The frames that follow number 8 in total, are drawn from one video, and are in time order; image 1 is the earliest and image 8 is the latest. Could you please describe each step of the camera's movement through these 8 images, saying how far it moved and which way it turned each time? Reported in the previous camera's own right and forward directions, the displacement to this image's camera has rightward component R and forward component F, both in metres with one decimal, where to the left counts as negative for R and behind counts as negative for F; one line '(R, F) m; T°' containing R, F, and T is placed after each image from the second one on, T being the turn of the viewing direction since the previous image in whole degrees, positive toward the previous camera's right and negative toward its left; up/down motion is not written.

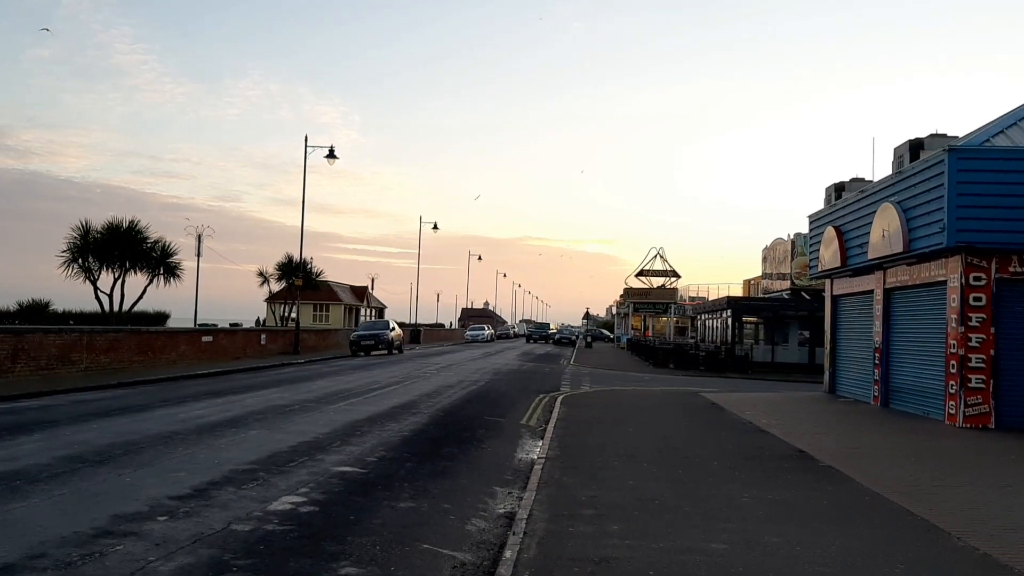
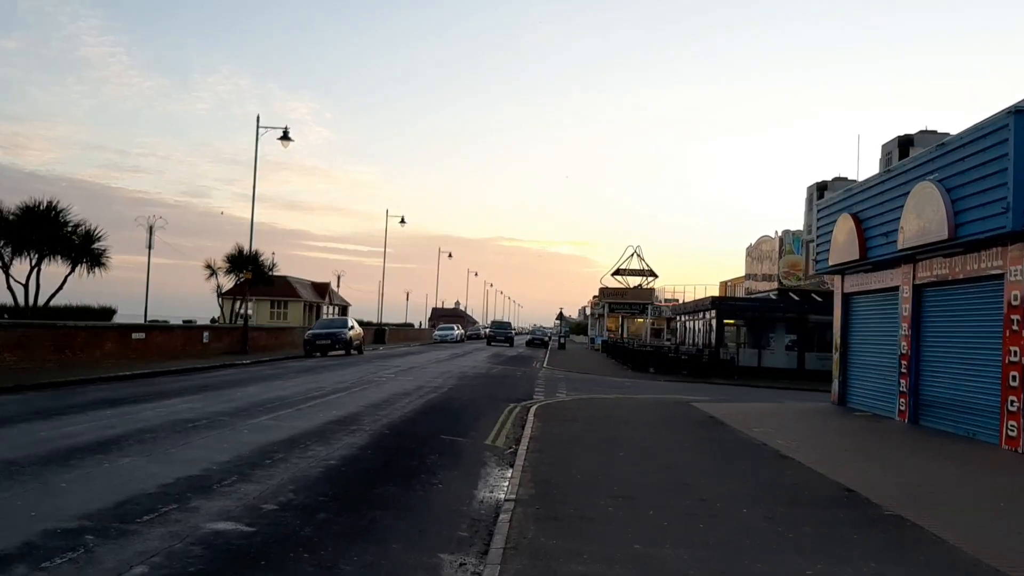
(+0.1, +3.1) m; +2°
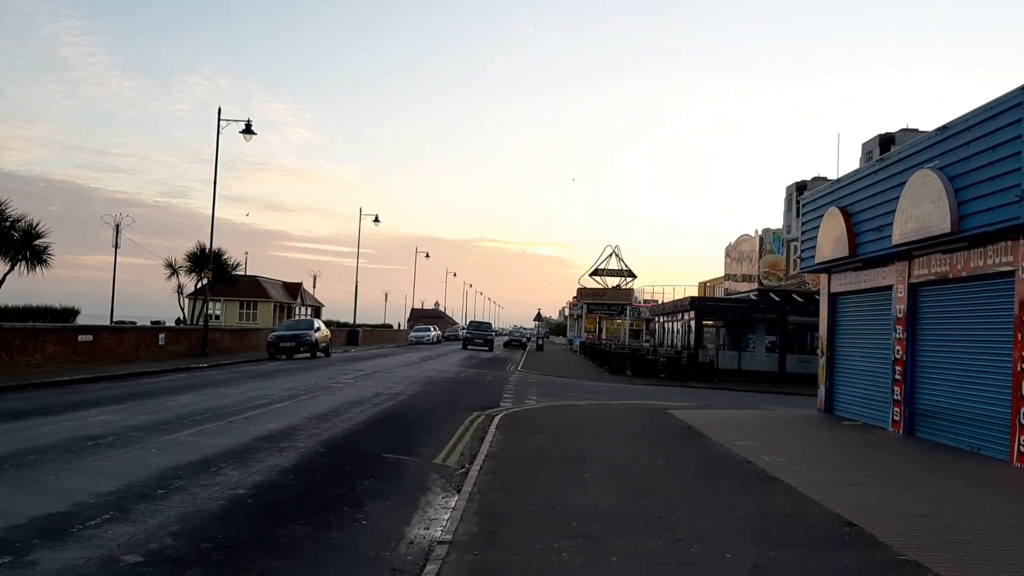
(+0.4, +1.6) m; +1°
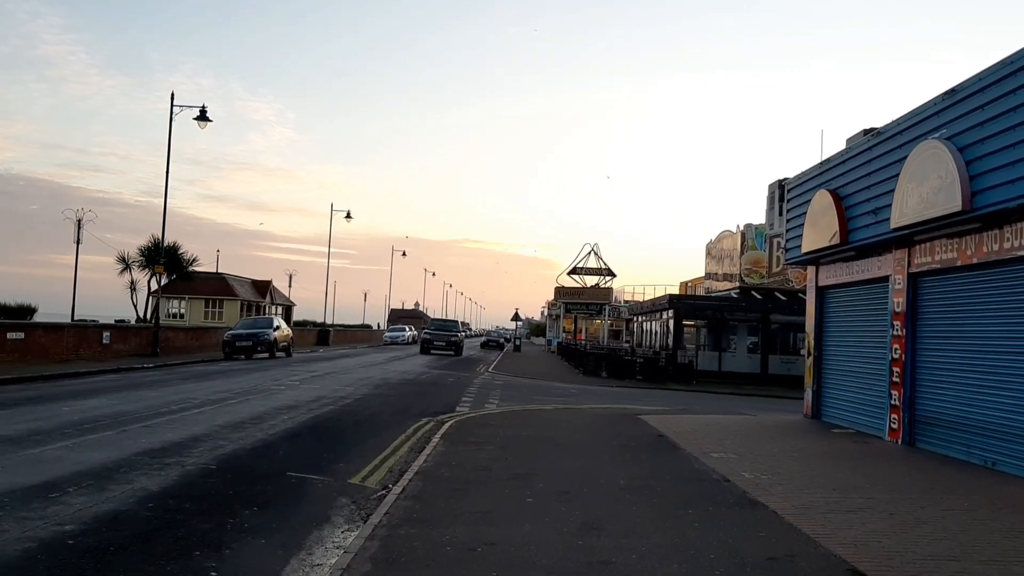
(+0.6, +2.0) m; +1°
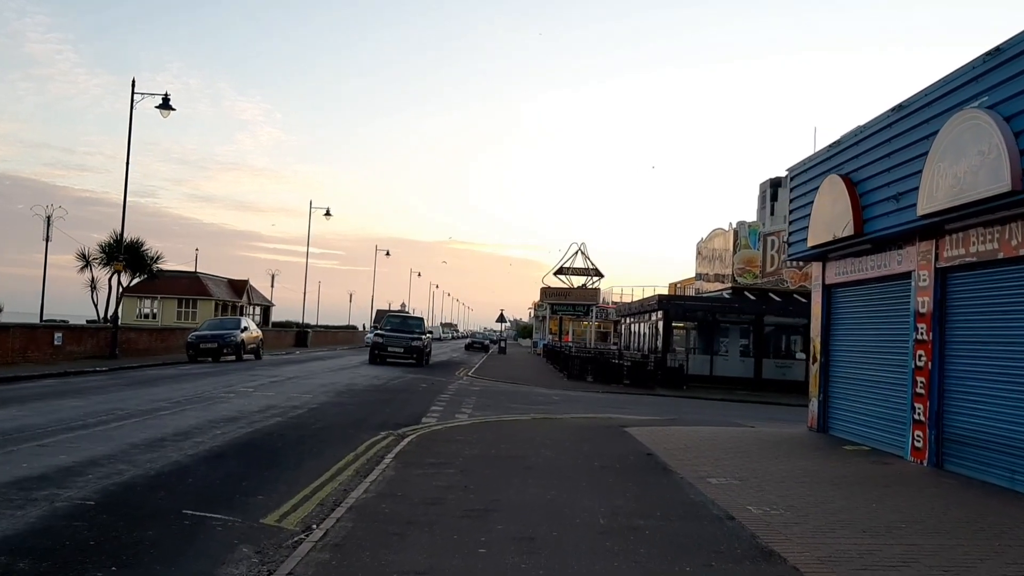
(+0.3, +1.9) m; +1°
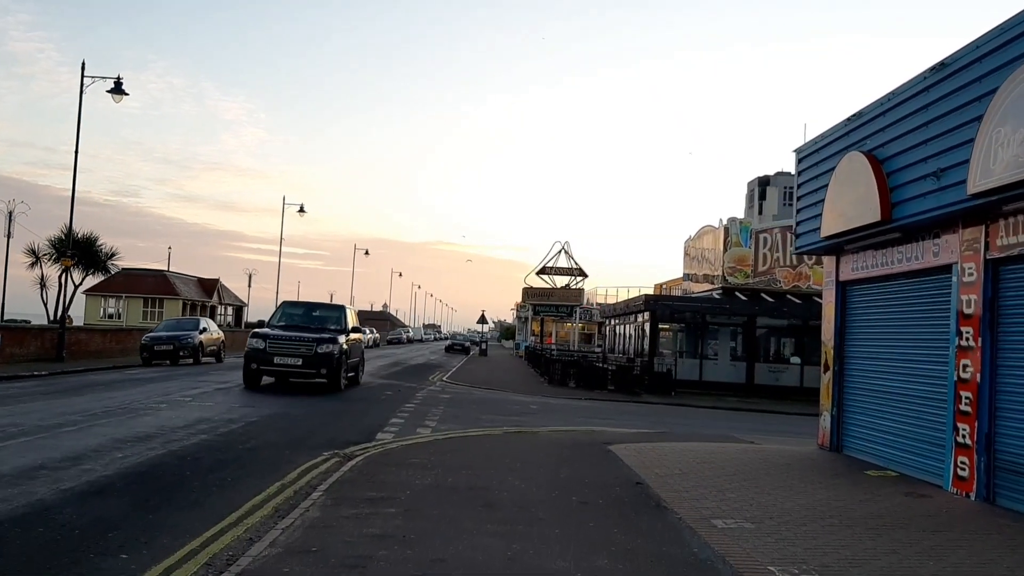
(+0.3, +2.1) m; +1°
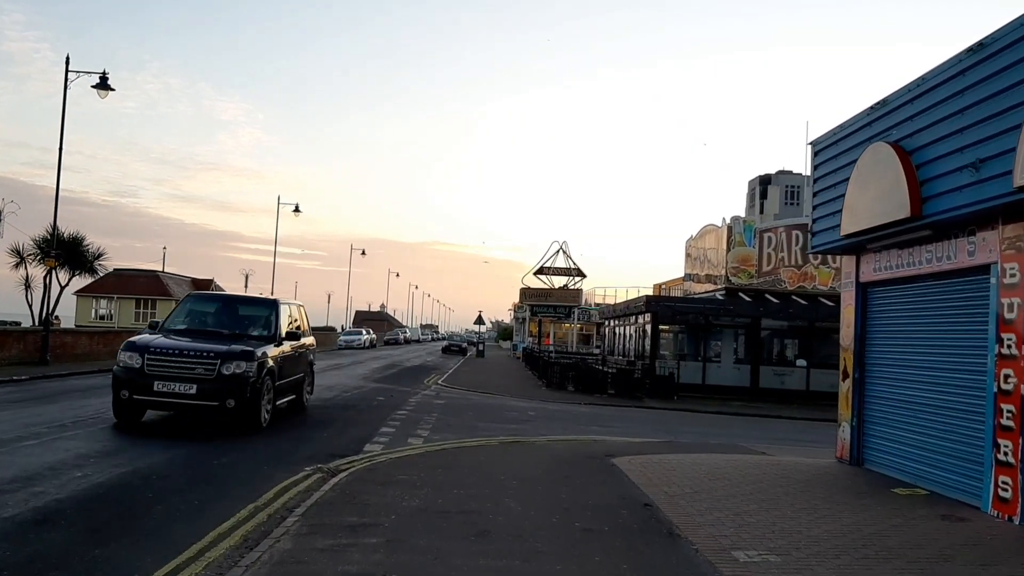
(0.0, +0.9) m; 0°
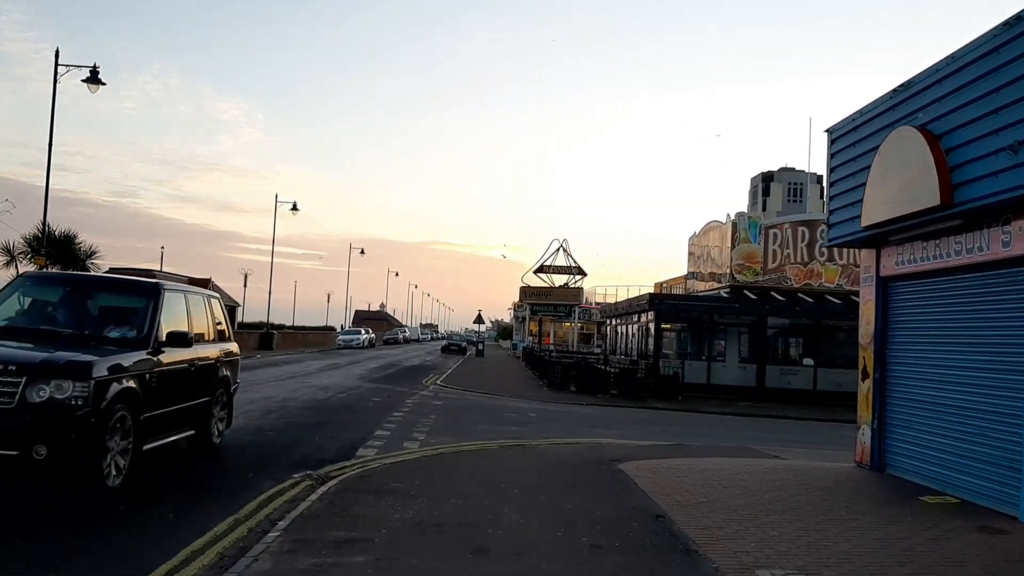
(0.0, +0.7) m; 0°
